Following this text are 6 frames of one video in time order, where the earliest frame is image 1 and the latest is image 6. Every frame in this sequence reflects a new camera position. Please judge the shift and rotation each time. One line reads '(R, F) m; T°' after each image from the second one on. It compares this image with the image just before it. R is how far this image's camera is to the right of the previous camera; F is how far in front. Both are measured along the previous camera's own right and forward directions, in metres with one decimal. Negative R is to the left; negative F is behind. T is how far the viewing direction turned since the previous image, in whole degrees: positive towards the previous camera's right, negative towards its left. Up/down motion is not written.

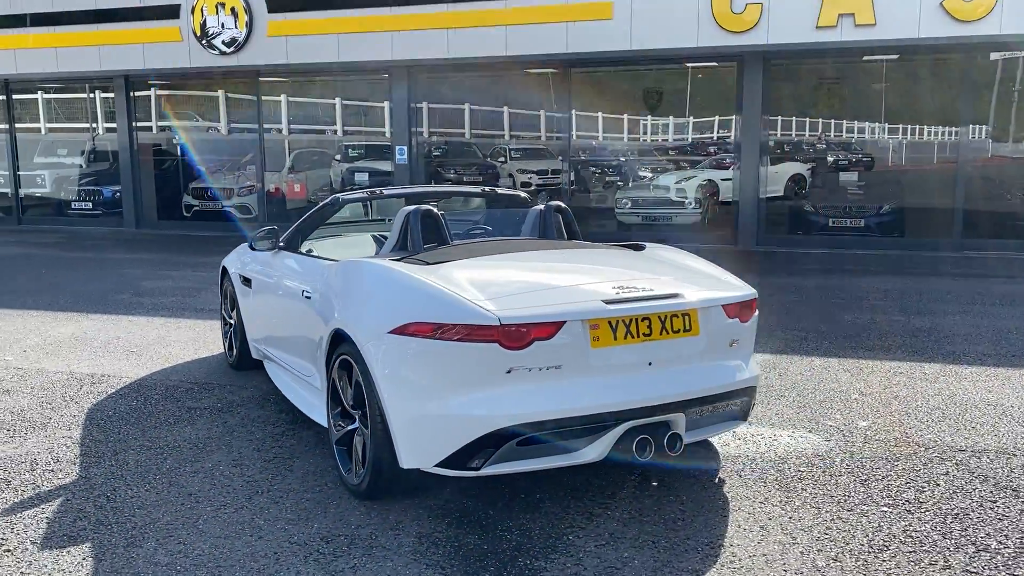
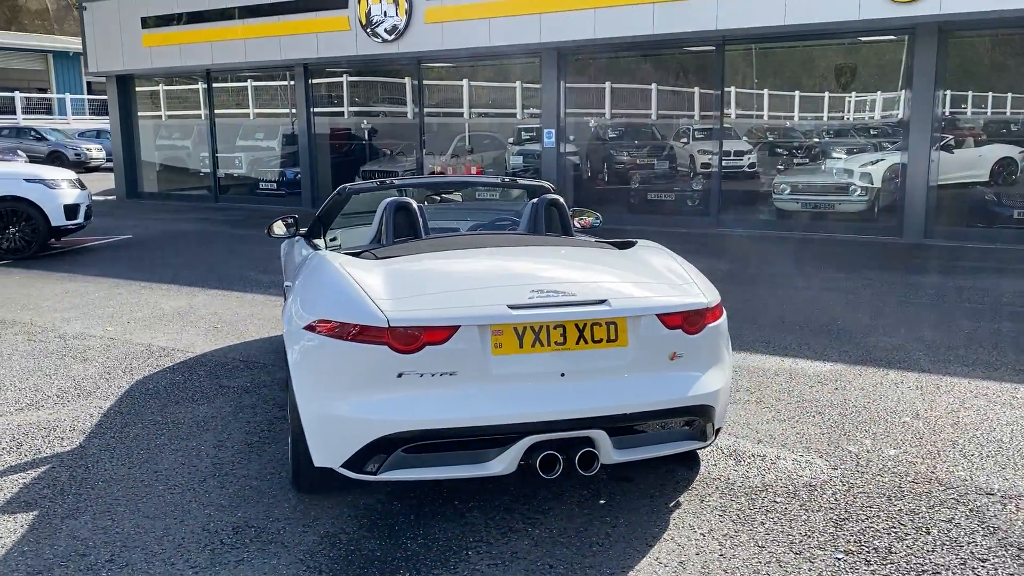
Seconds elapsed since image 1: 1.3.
(+1.1, +0.3) m; -13°
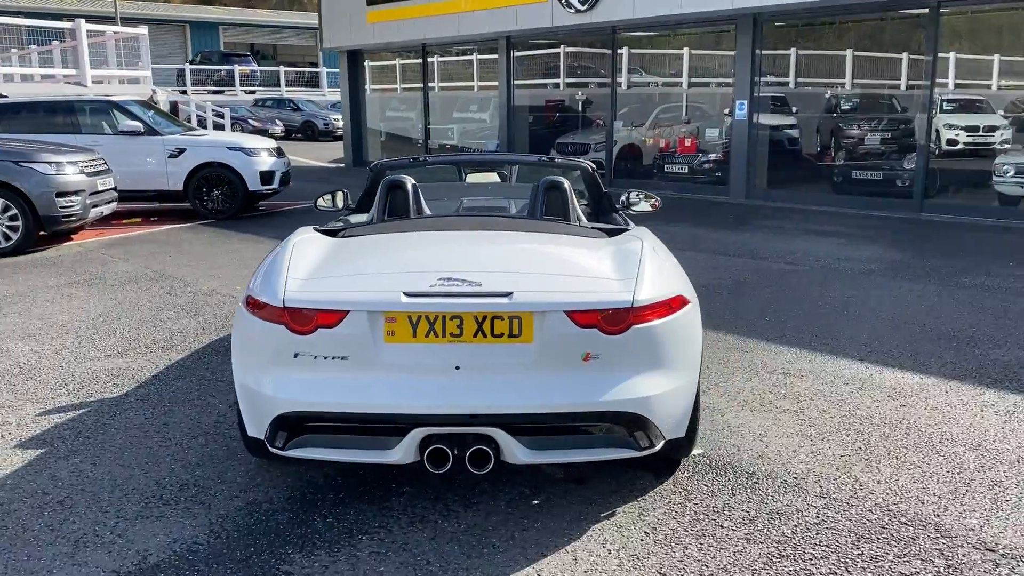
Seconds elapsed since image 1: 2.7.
(+1.2, +0.3) m; -16°
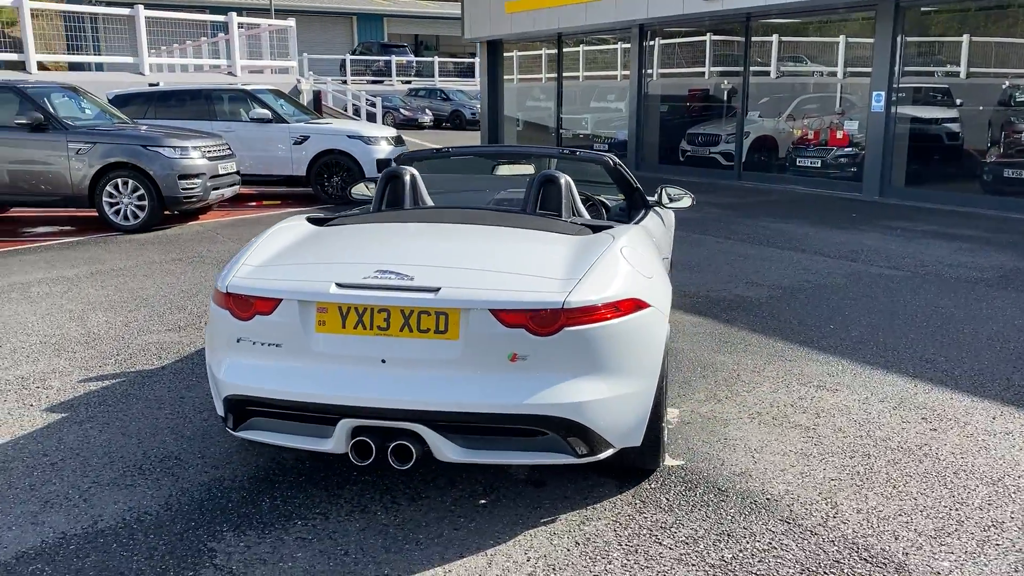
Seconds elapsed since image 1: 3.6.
(+0.8, +0.1) m; -10°
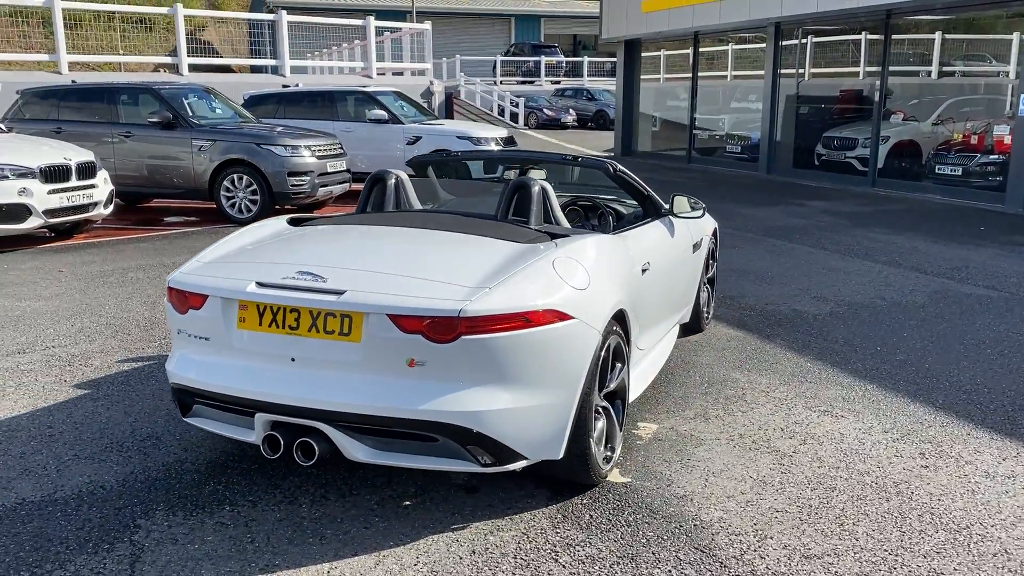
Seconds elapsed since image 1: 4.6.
(+0.9, +0.1) m; -10°
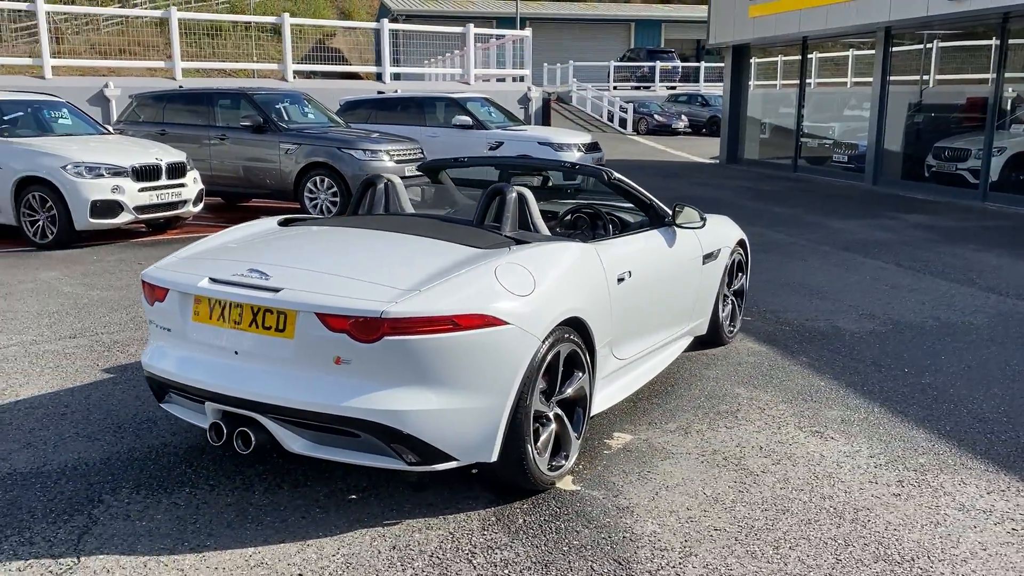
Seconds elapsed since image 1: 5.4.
(+0.7, 0.0) m; -8°
